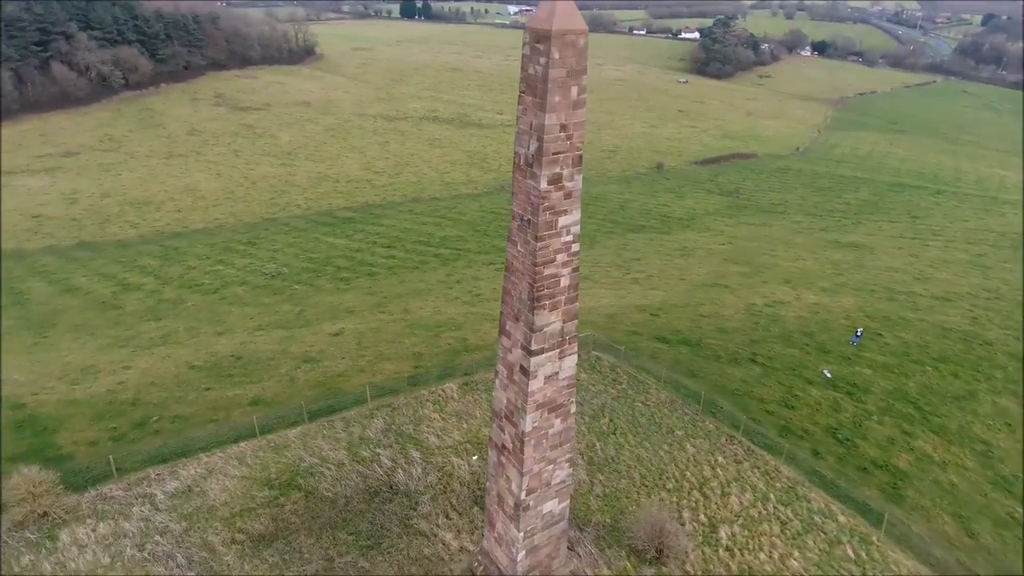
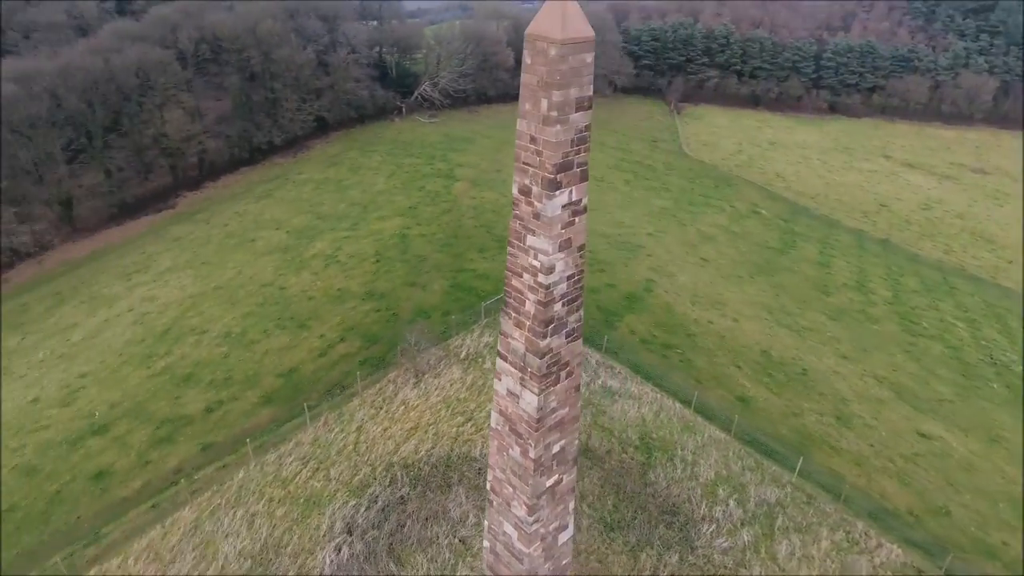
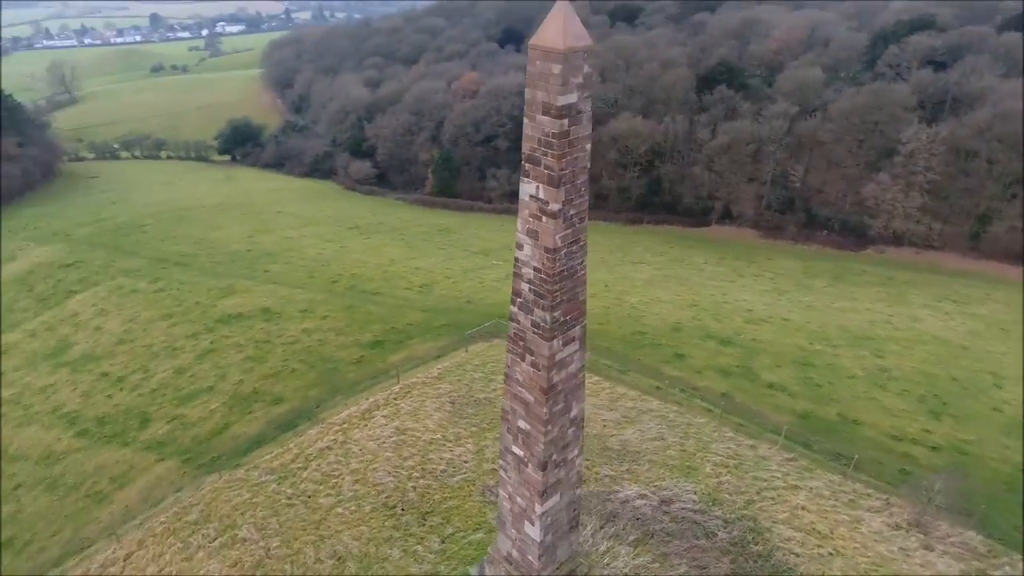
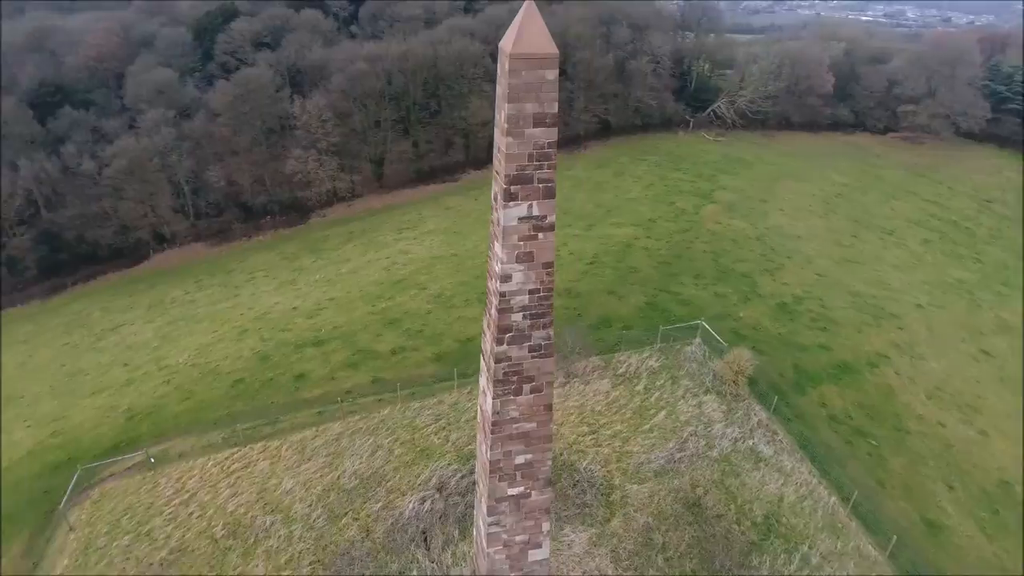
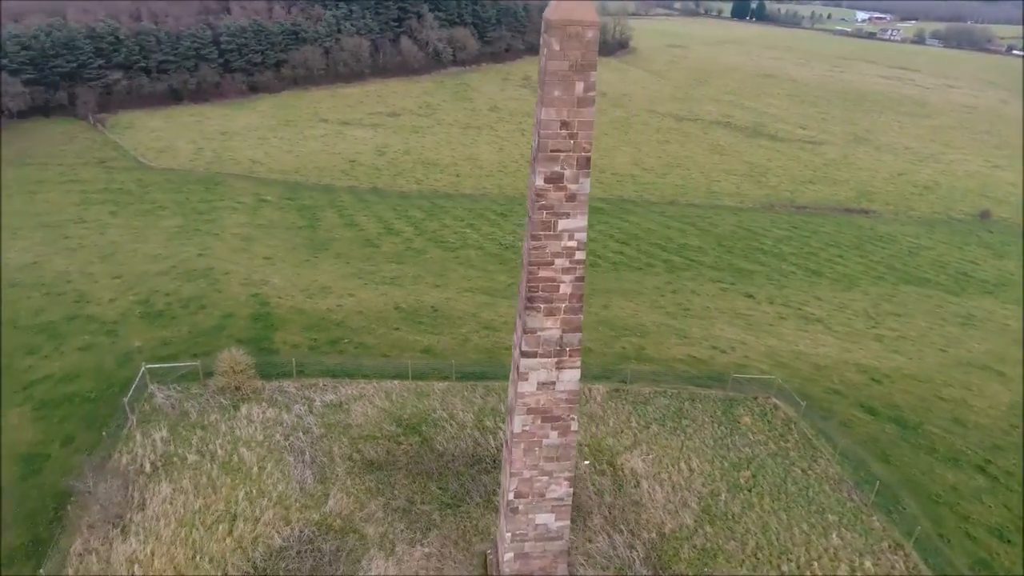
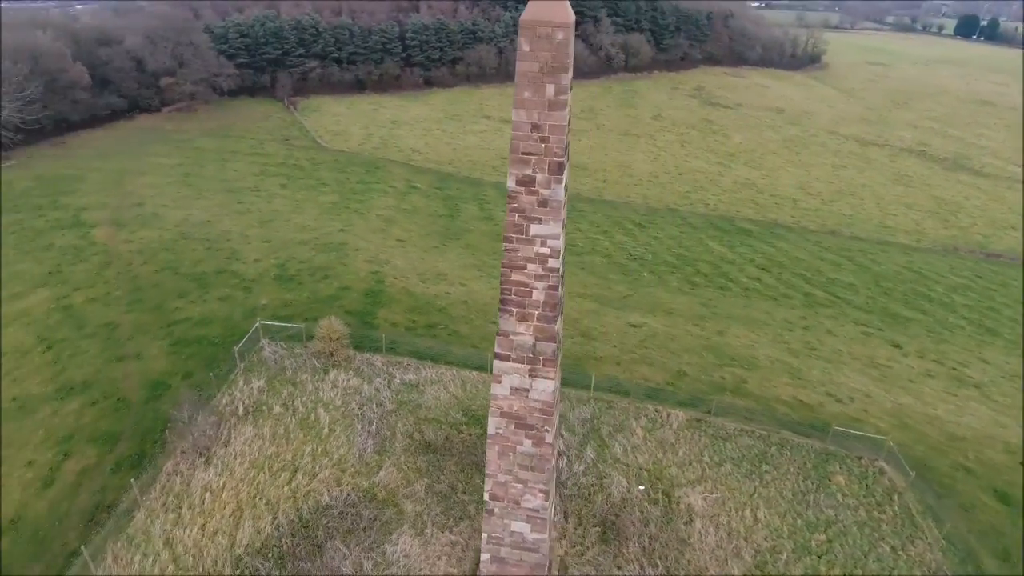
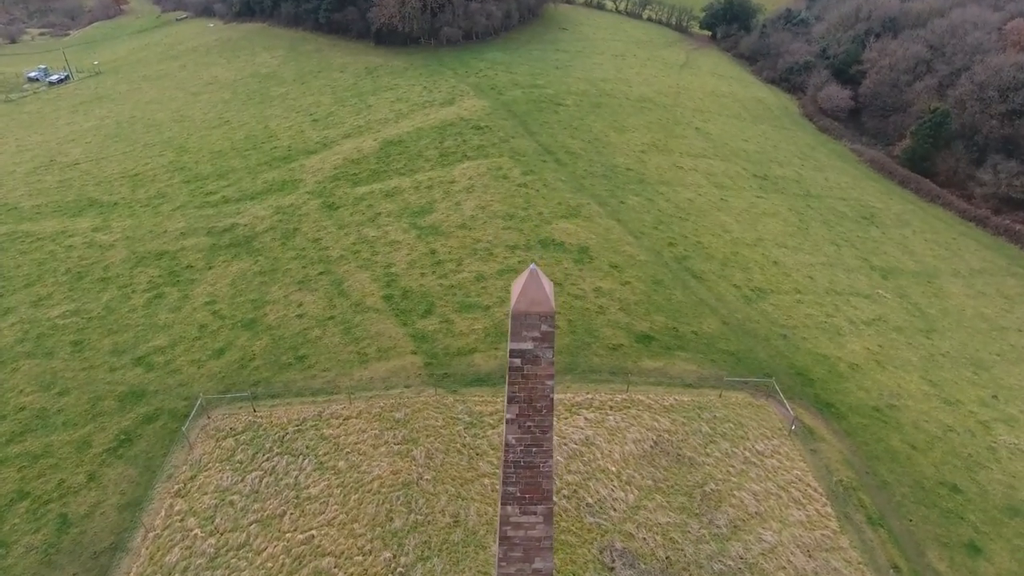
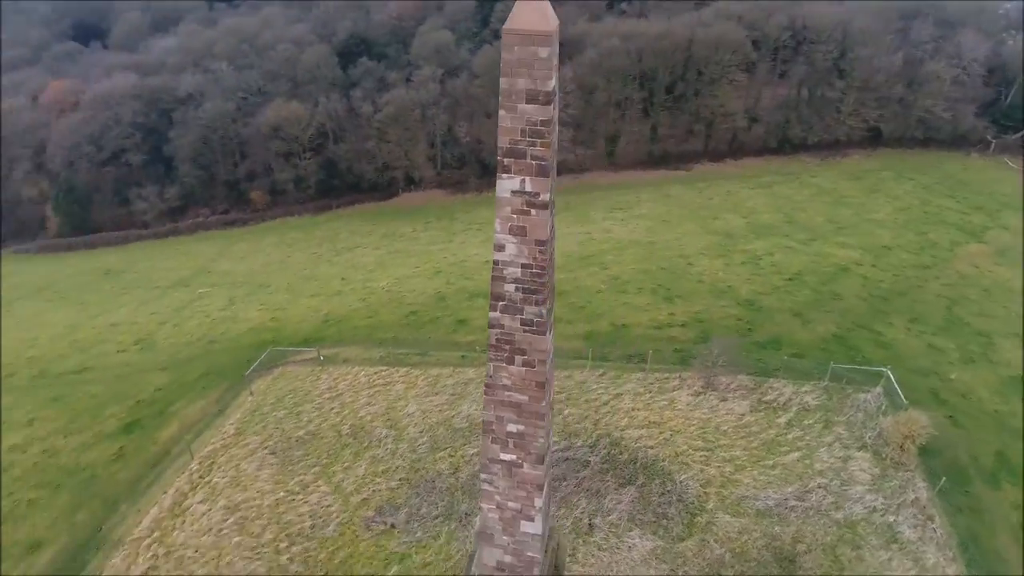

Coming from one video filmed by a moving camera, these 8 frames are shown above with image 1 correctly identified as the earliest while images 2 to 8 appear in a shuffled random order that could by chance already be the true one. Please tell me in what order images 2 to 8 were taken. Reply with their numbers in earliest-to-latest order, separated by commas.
5, 6, 2, 4, 8, 3, 7
